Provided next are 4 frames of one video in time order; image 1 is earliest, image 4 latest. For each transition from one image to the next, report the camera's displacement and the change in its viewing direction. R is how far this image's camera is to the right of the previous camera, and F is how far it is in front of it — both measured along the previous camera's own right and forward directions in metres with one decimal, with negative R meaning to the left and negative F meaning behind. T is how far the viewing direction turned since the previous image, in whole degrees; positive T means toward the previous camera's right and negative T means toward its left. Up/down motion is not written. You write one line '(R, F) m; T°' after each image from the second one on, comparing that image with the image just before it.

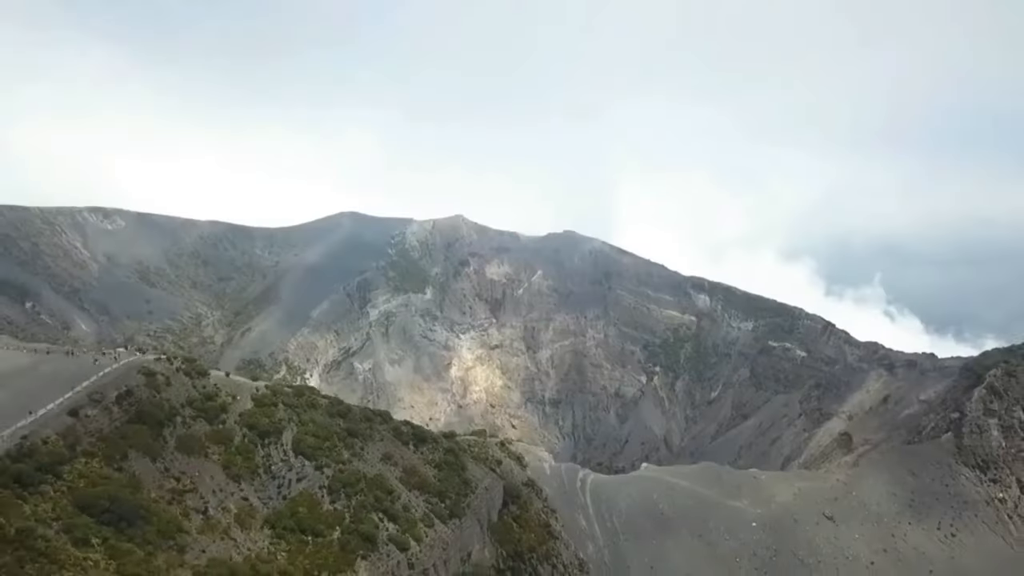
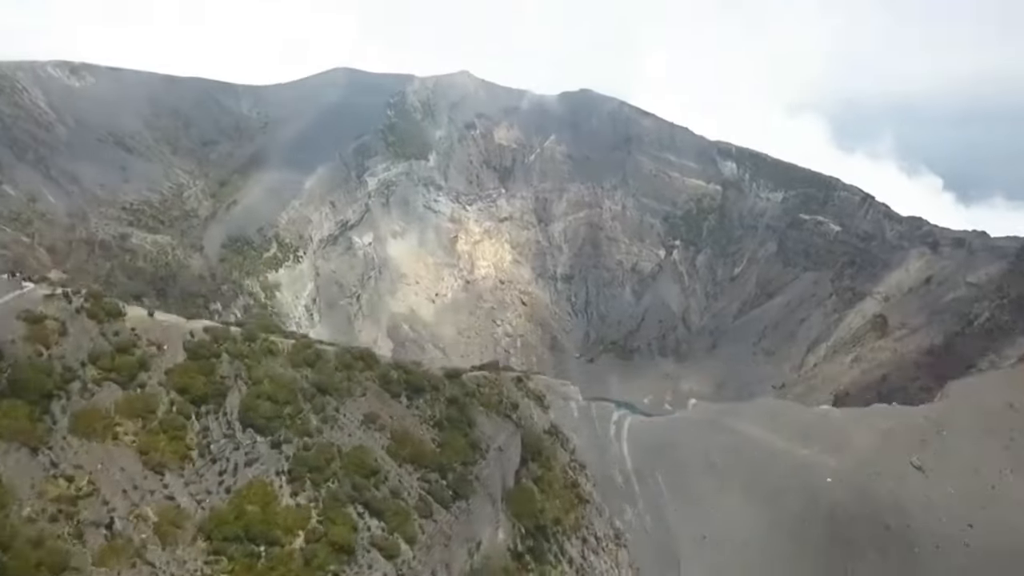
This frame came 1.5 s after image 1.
(-0.5, +8.1) m; 0°
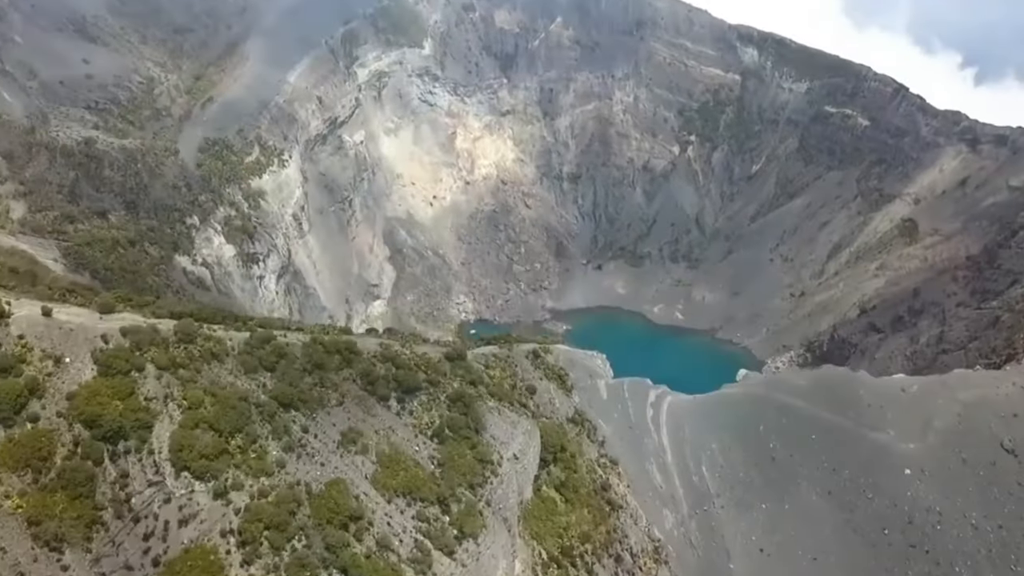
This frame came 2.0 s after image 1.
(-0.4, +5.7) m; 0°
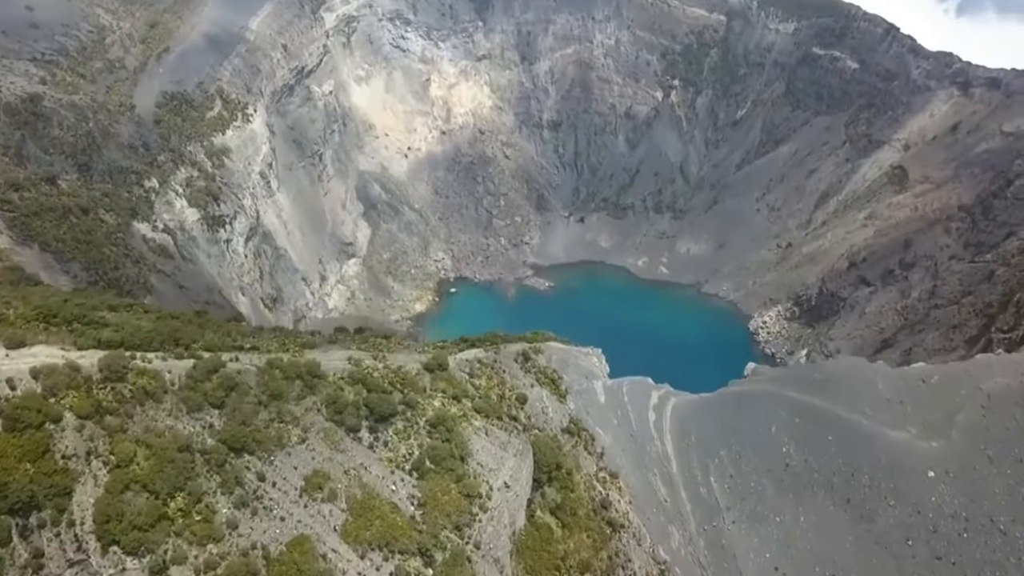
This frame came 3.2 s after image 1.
(-0.2, +2.6) m; +1°
